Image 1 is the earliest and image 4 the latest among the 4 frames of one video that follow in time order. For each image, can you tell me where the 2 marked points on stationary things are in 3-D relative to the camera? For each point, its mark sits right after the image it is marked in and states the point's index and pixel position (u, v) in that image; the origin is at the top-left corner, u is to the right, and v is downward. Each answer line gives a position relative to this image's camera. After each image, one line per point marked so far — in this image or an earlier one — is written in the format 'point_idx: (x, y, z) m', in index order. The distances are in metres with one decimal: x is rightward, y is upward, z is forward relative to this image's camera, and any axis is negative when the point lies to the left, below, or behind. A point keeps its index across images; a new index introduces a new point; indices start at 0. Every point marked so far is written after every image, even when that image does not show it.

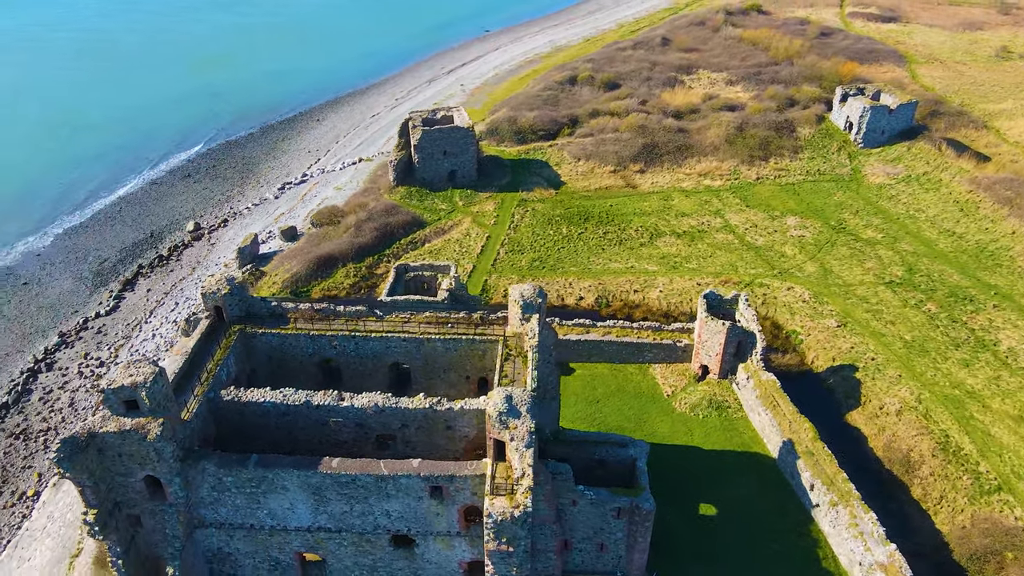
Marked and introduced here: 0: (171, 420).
0: (-8.4, -3.3, +18.0) m
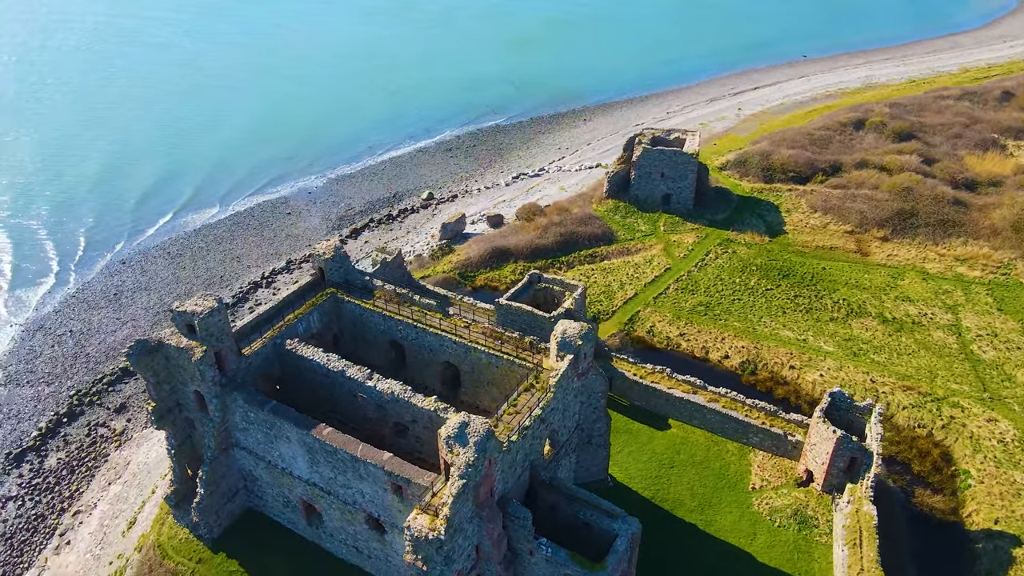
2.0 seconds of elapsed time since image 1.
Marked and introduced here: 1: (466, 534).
0: (-8.4, -1.8, +21.3) m
1: (-1.1, -5.9, +17.8) m
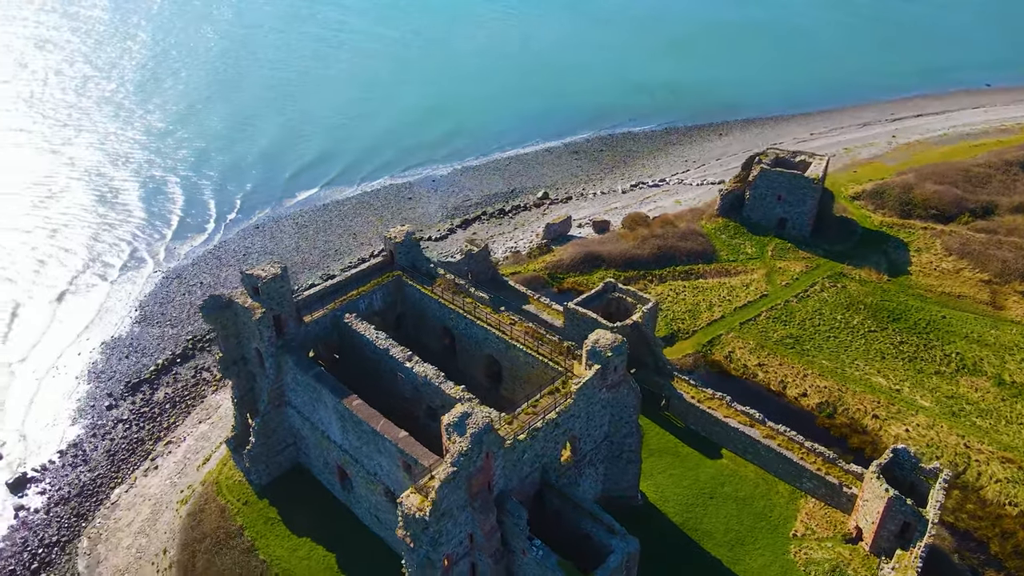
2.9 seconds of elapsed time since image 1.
0: (-7.3, -0.9, +23.2) m
1: (-1.4, -5.8, +18.4) m
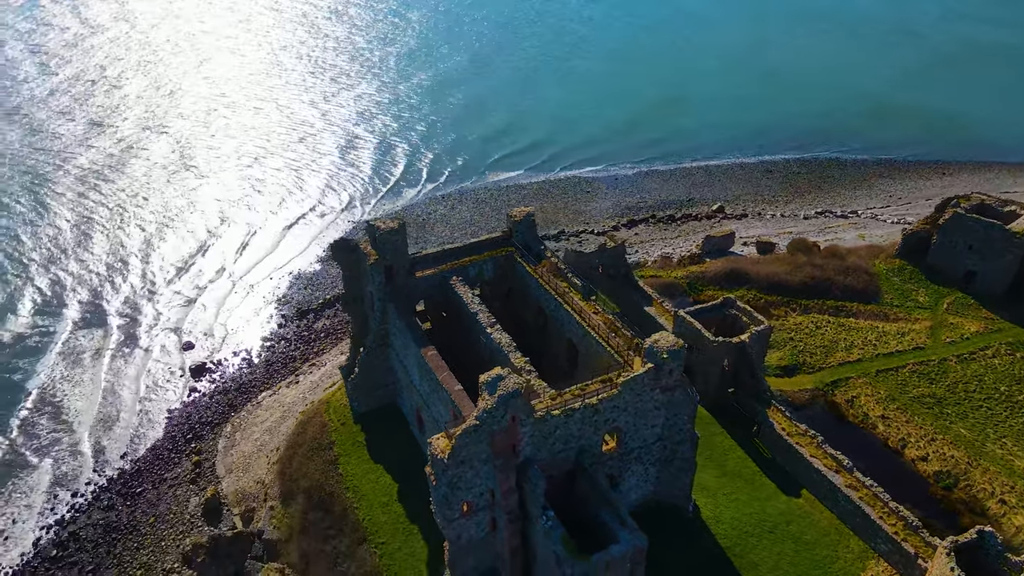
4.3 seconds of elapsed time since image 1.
0: (-4.2, +0.8, +26.1) m
1: (-0.9, -5.0, +20.0) m
